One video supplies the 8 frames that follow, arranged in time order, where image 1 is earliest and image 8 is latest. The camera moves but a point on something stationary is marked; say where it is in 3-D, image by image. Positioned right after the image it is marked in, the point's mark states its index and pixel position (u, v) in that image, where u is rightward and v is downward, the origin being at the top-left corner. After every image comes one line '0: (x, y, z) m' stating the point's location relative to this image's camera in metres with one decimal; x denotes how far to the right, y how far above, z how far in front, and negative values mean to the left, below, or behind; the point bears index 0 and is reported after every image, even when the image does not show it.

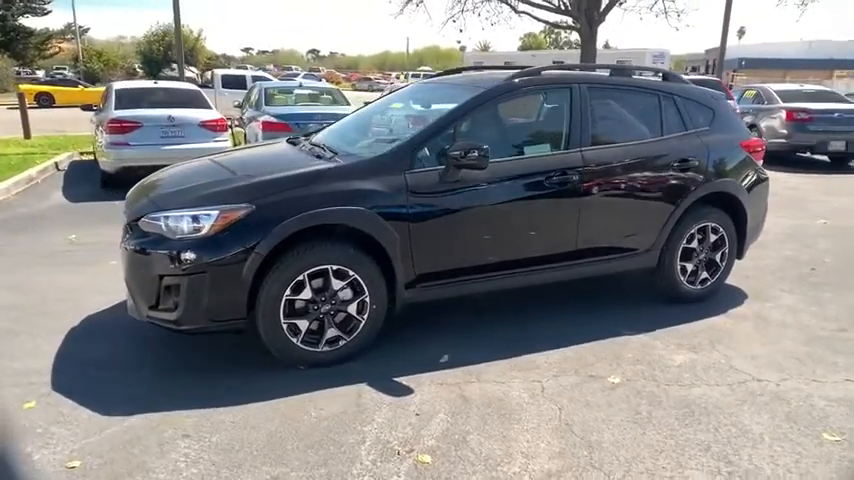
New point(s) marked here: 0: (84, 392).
0: (-2.0, -0.9, +3.7) m
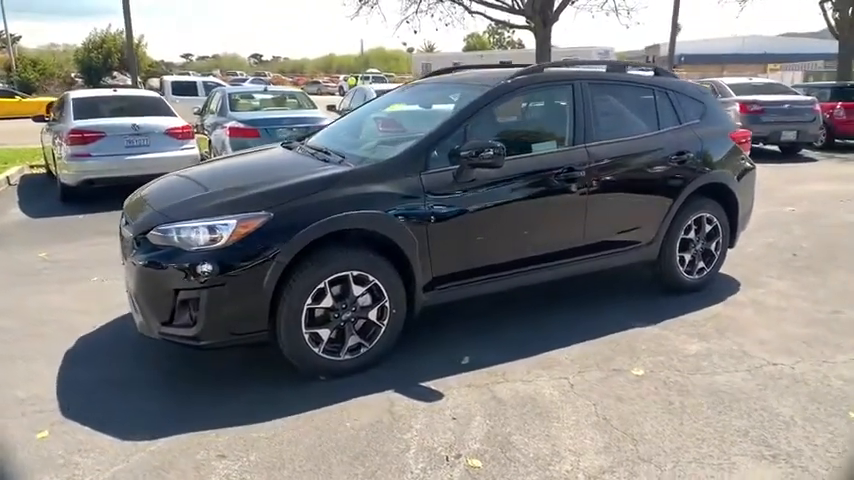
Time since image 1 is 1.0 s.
0: (-1.8, -1.0, +3.5) m
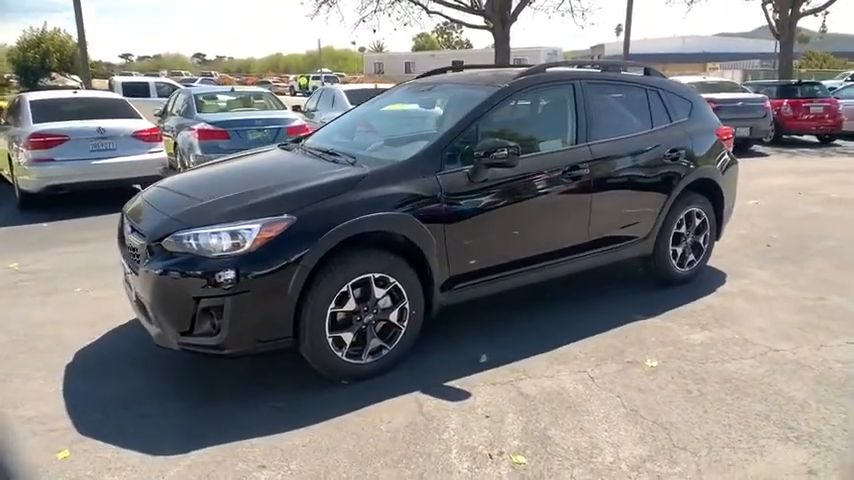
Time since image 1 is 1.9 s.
0: (-1.7, -1.0, +3.3) m
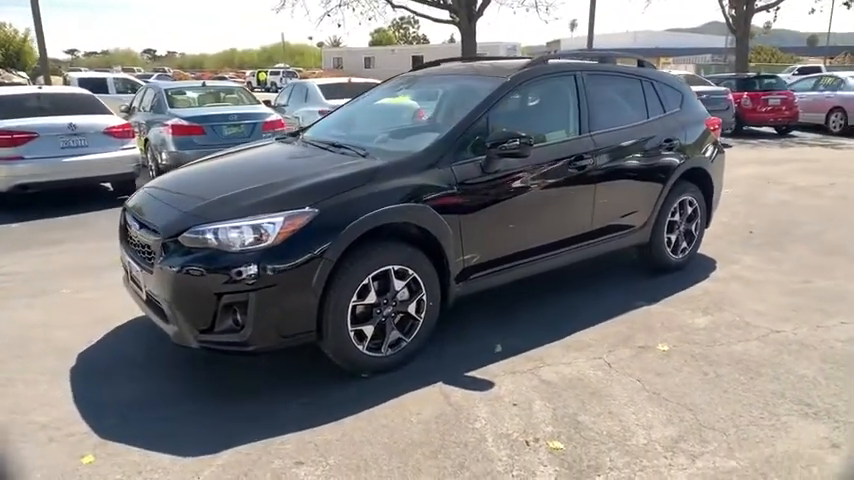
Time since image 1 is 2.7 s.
0: (-1.5, -1.0, +3.2) m
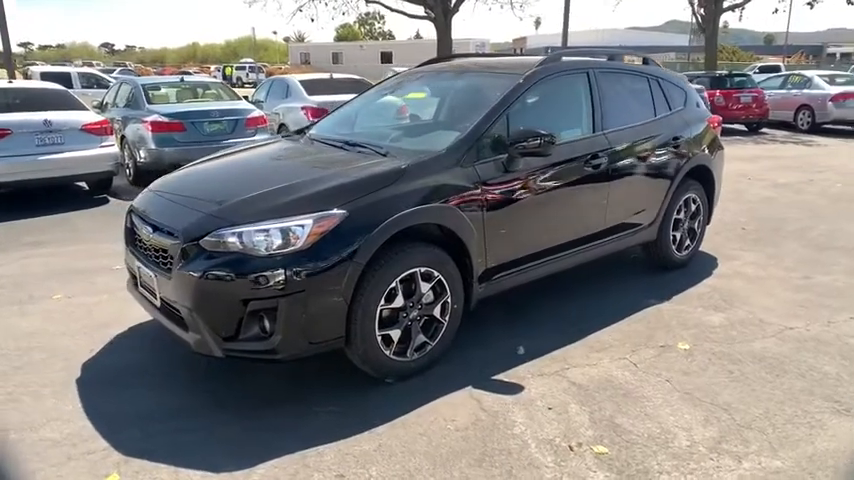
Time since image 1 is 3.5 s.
0: (-1.3, -1.0, +3.1) m
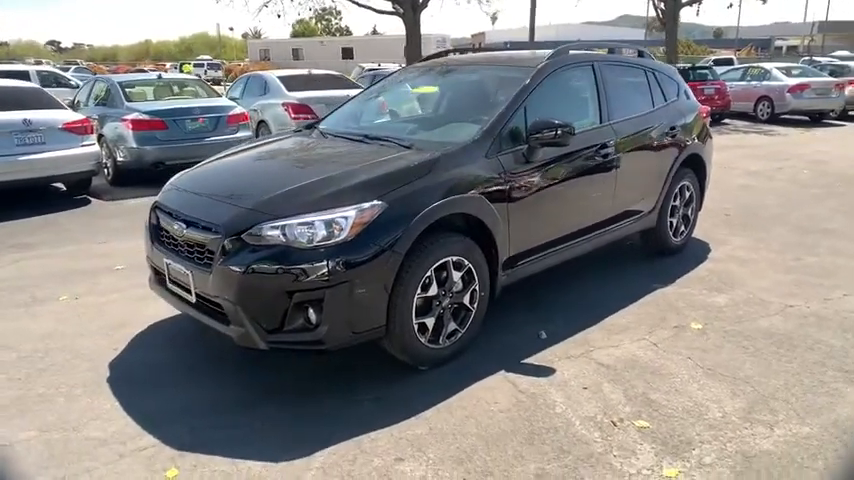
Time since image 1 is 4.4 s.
0: (-1.1, -1.0, +3.1) m
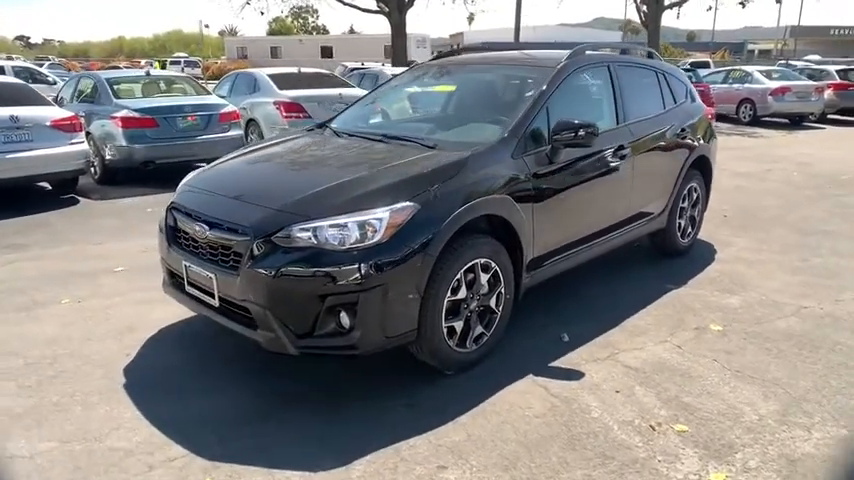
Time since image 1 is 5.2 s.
0: (-0.9, -1.0, +3.0) m
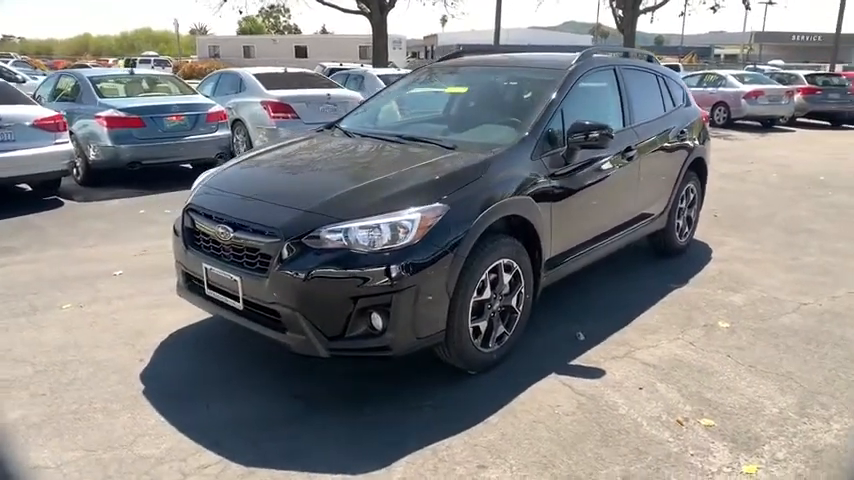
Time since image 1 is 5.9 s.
0: (-0.7, -1.0, +3.0) m
